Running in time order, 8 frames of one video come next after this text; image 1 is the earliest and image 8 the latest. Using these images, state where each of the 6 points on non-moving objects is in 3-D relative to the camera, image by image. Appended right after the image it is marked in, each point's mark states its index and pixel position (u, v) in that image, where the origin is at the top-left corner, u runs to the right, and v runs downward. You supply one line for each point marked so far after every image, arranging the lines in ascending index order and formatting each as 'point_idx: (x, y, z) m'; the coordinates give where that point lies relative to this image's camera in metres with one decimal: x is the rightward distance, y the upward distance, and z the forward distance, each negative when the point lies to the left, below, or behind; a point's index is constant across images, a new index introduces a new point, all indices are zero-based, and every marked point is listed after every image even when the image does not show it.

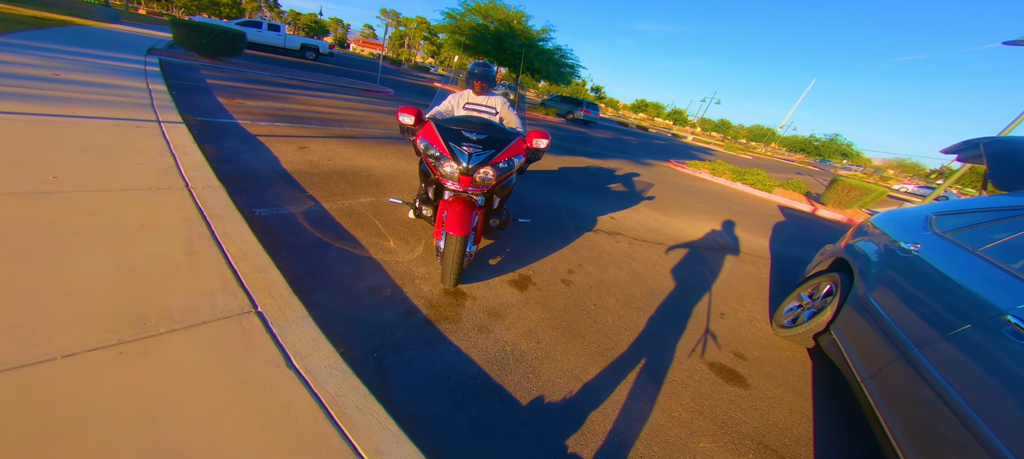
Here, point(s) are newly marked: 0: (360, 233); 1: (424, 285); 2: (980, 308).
0: (-1.6, -0.1, +3.6) m
1: (-0.9, -0.5, +3.1) m
2: (+2.1, -0.4, +1.6) m
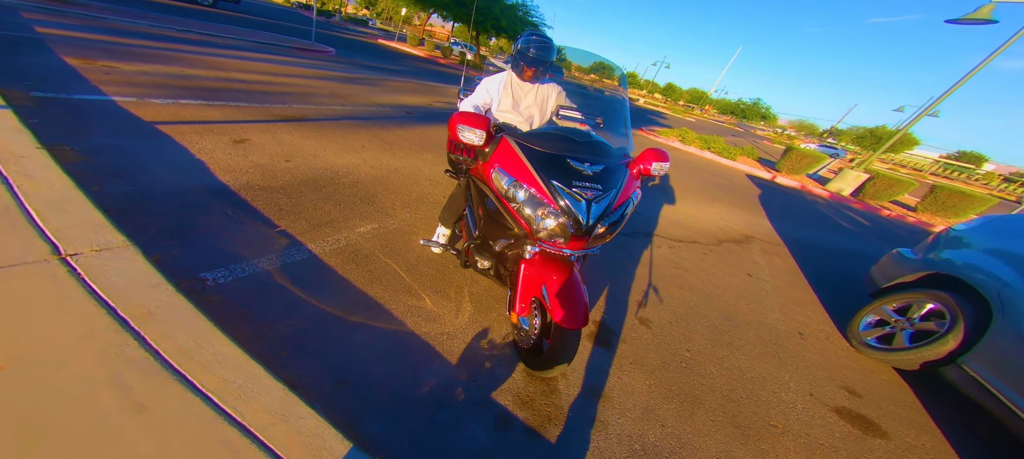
0: (-1.0, -0.5, +2.5) m
1: (-0.1, -0.9, +2.2) m
2: (+3.0, -0.8, +1.2) m
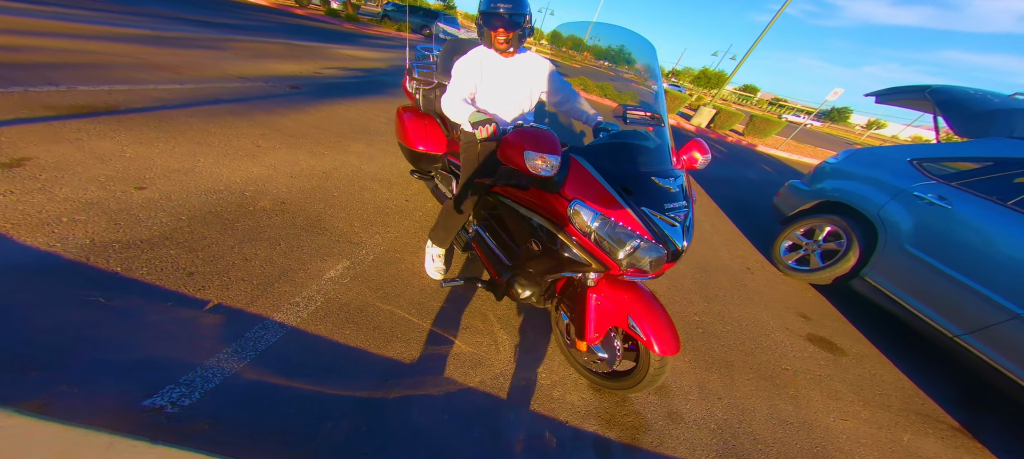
0: (-0.6, -0.7, +2.0) m
1: (+0.3, -1.0, +1.9) m
2: (+3.6, -0.3, +2.0) m
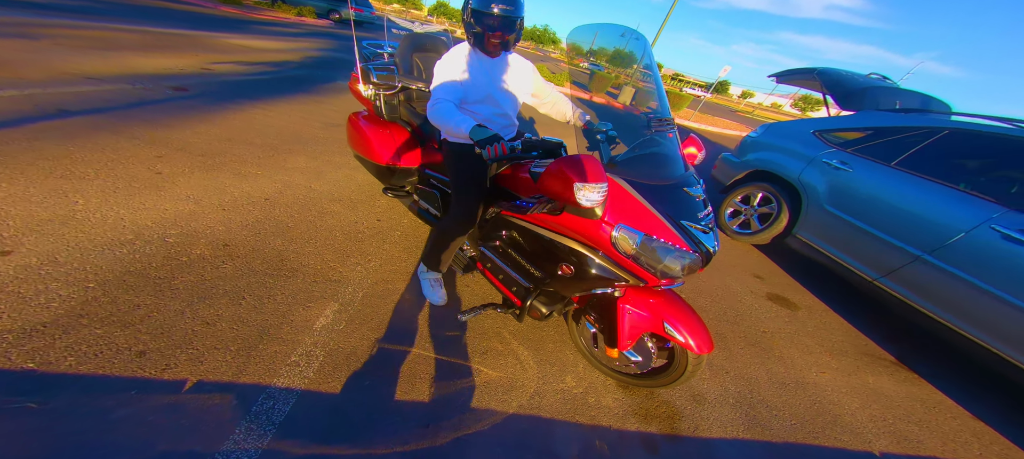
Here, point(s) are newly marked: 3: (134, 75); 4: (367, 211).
0: (-0.4, -0.9, +1.8) m
1: (+0.6, -1.1, +2.0) m
2: (+3.6, +0.1, +2.6) m
3: (-5.9, +2.4, +5.0) m
4: (-1.3, +0.2, +2.9) m
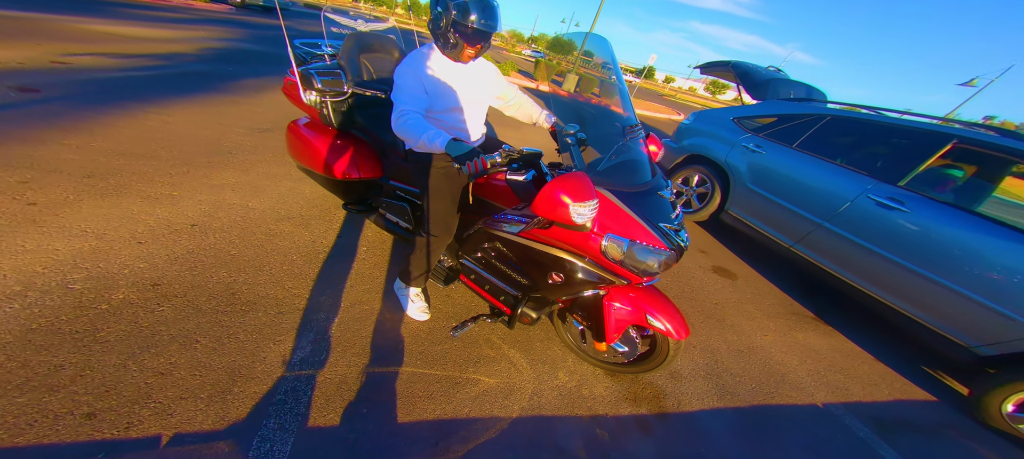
0: (-0.4, -1.0, +1.8) m
1: (+0.5, -1.1, +2.1) m
2: (+3.3, +0.4, +3.2) m
3: (-6.6, +1.8, +3.8) m
4: (-1.5, 0.0, +2.6) m
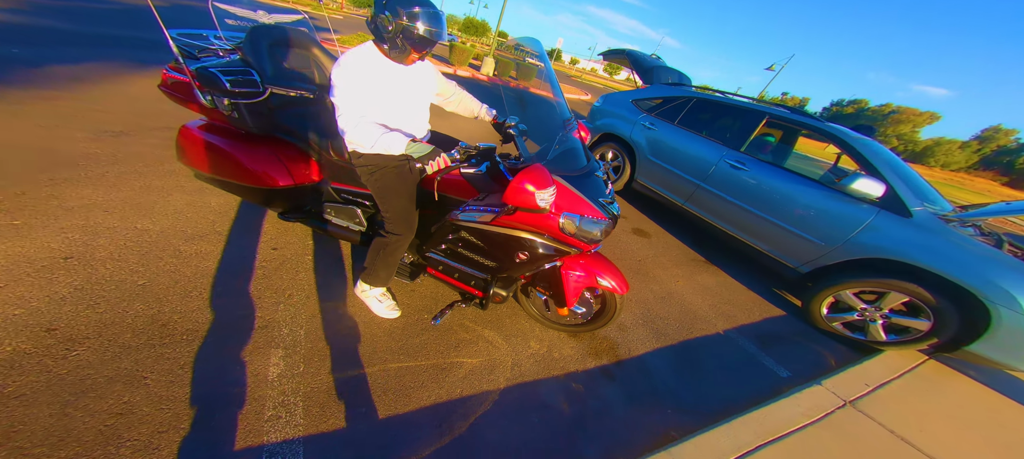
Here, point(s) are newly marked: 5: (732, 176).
0: (-0.4, -0.9, +1.8) m
1: (+0.4, -0.9, +2.4) m
2: (+2.6, +0.9, +4.1) m
3: (-7.3, +1.1, +2.0) m
4: (-1.9, -0.1, +2.3) m
5: (+2.7, +0.7, +4.0) m
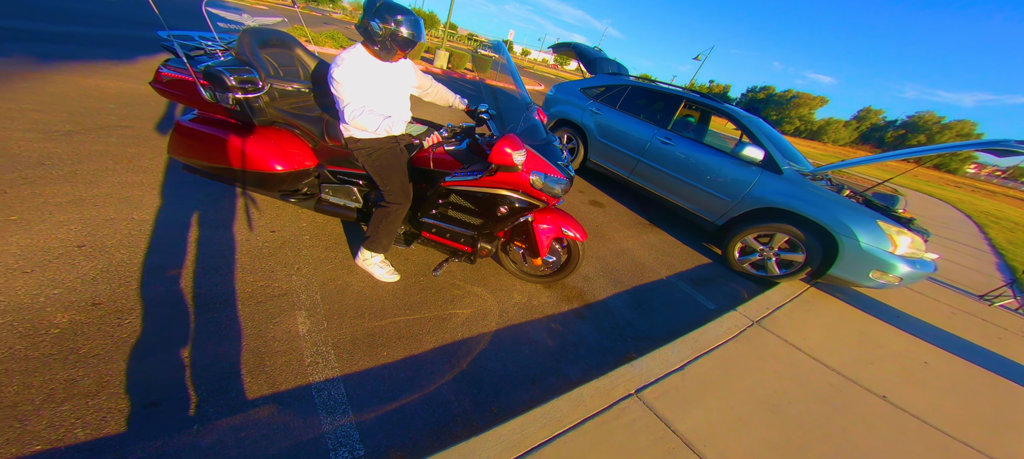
0: (-0.5, -0.7, +2.2) m
1: (+0.2, -0.6, +2.9) m
2: (+2.0, +1.4, +4.9) m
3: (-7.4, +0.8, +1.4) m
4: (-2.0, 0.0, +2.4) m
5: (+2.2, +1.2, +4.7) m
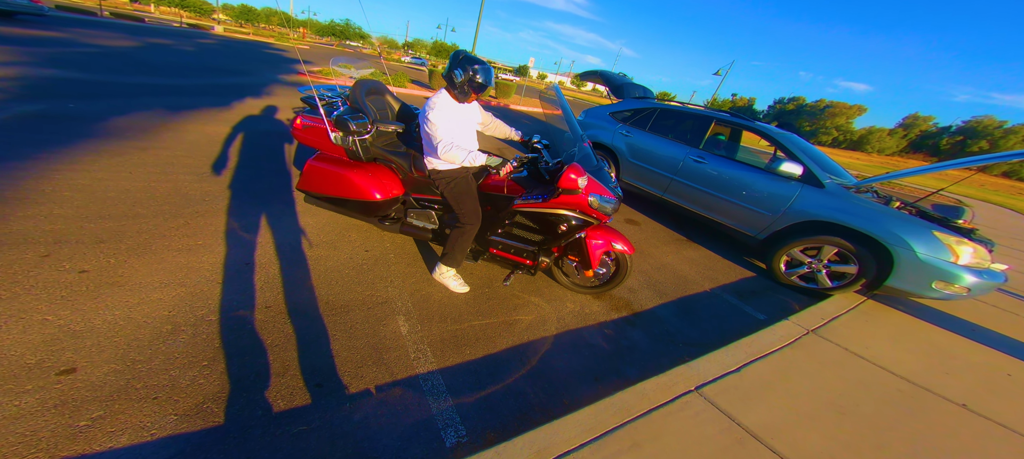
0: (0.0, -0.8, +2.5) m
1: (+0.8, -0.7, +3.1) m
2: (+2.7, +1.2, +5.1) m
3: (-7.0, +0.5, +2.3) m
4: (-1.5, -0.2, +2.9) m
5: (+2.9, +0.9, +4.9) m
